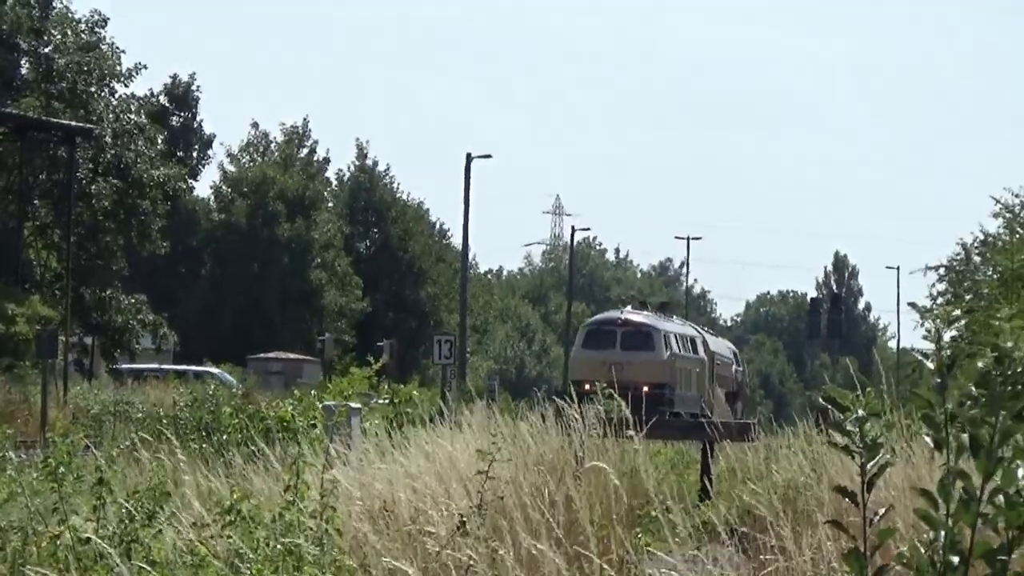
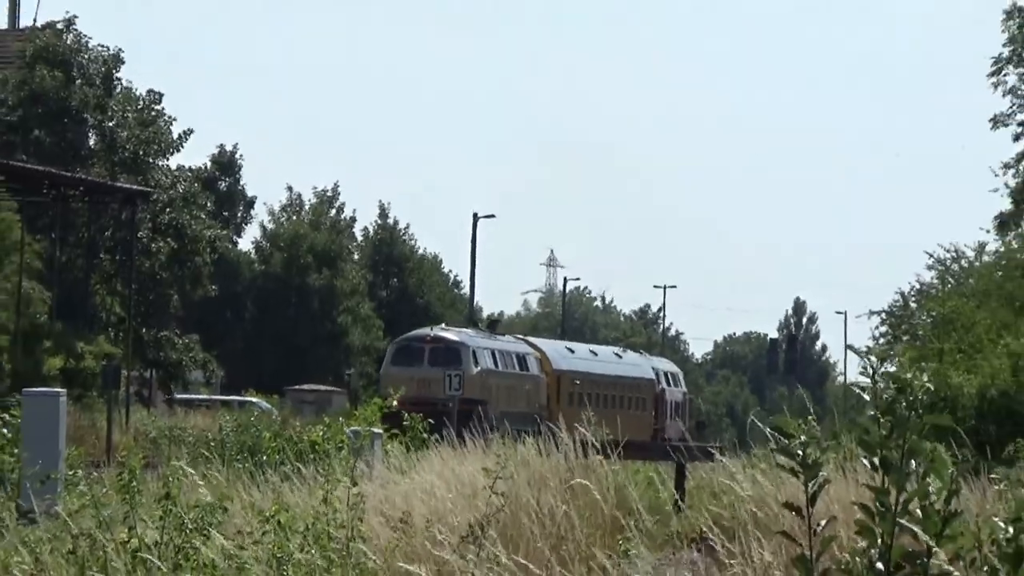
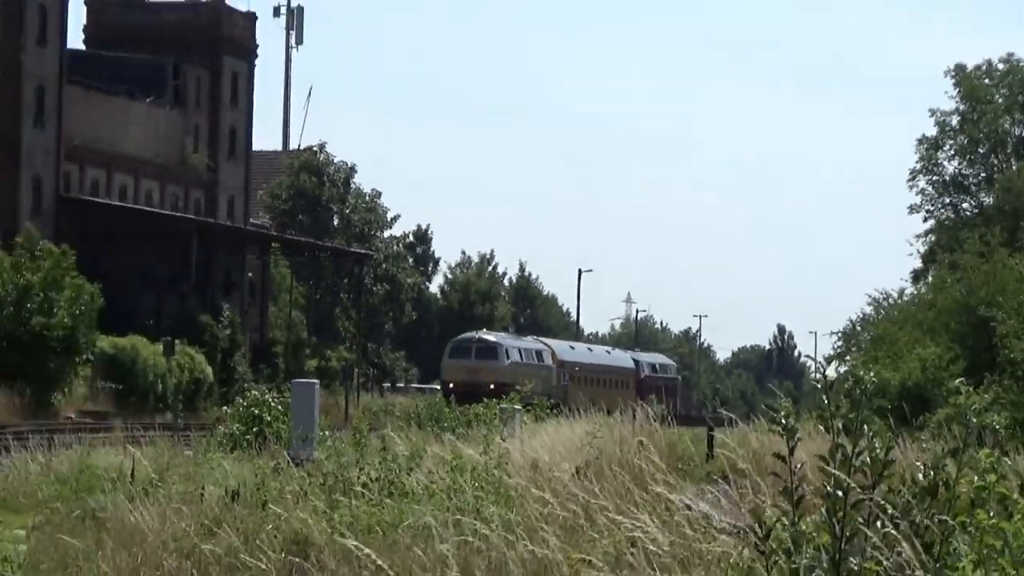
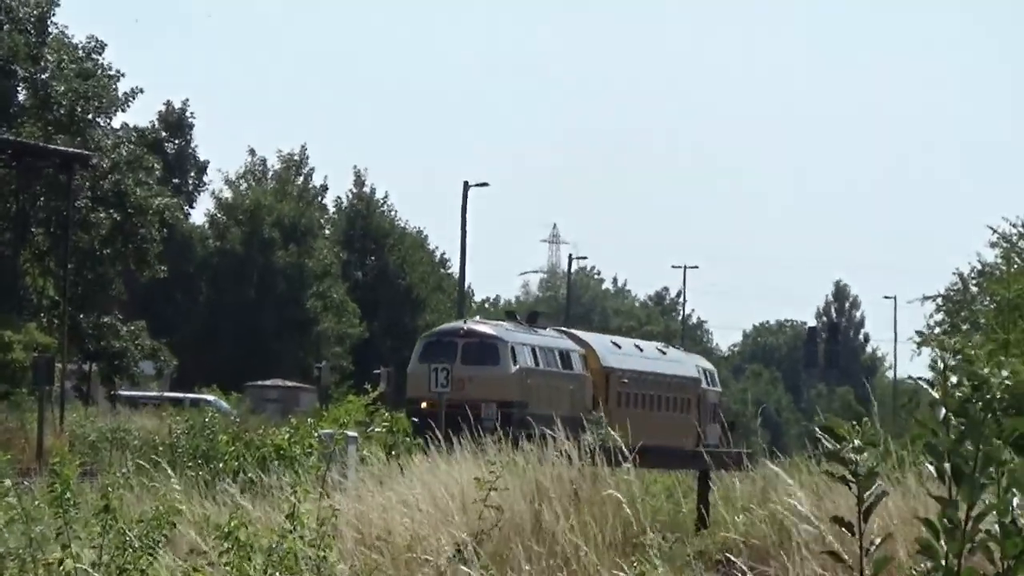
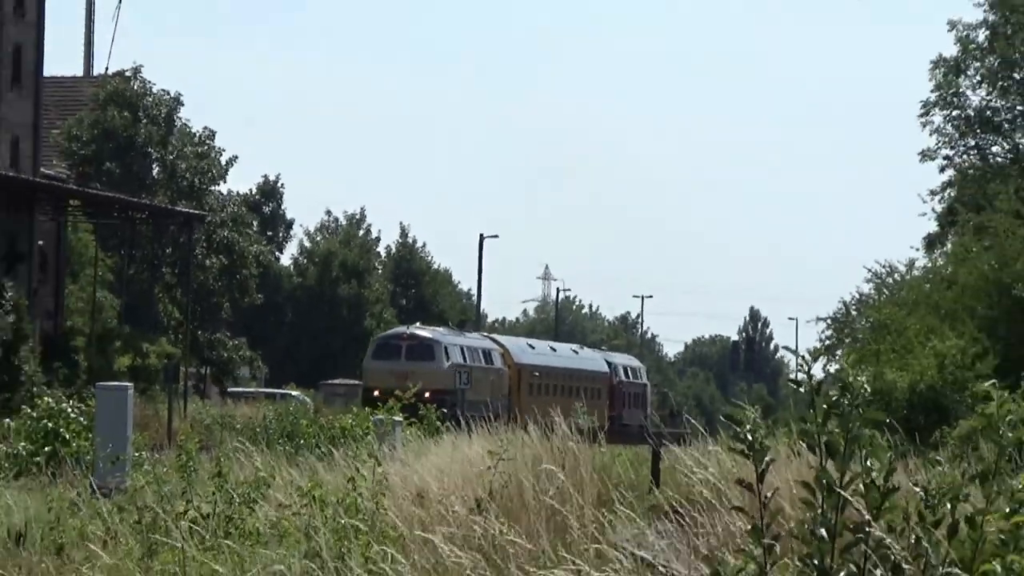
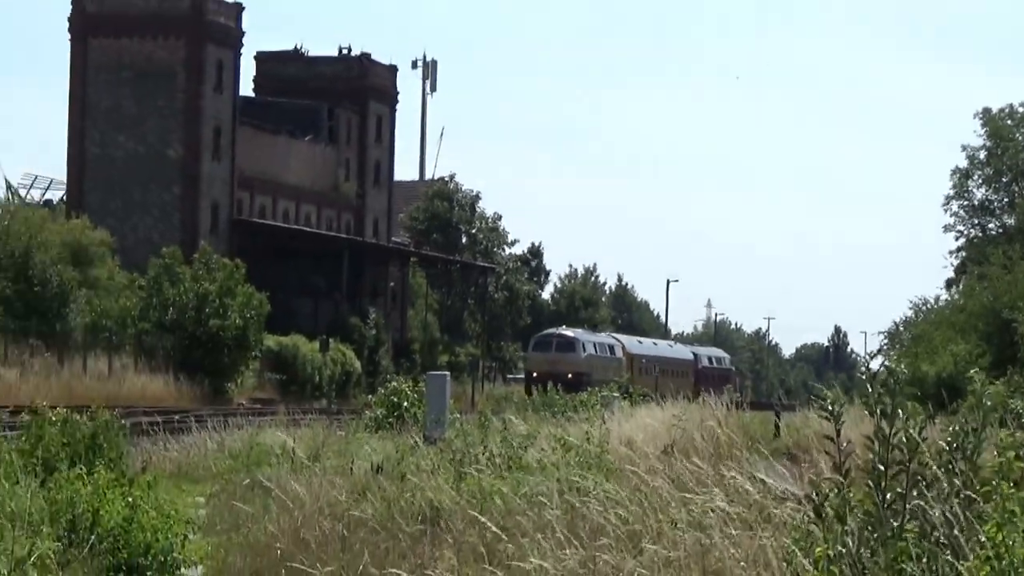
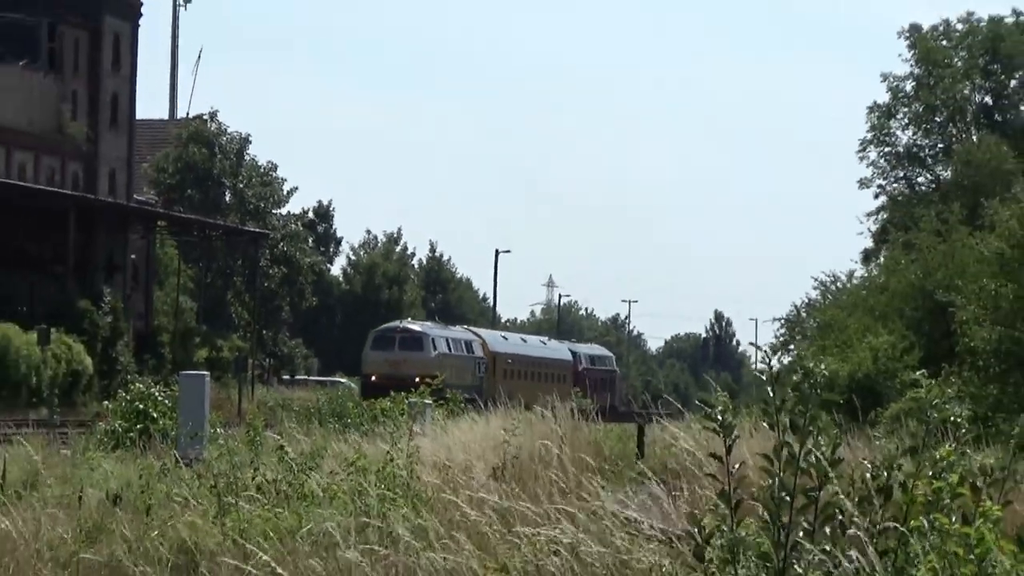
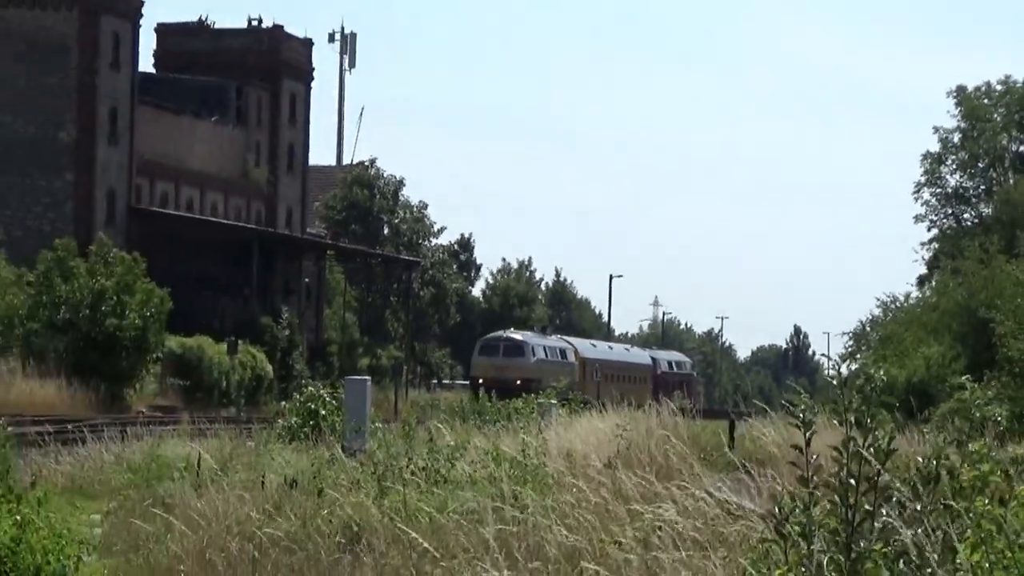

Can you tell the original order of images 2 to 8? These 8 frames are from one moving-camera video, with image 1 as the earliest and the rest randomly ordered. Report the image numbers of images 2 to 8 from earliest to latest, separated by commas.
4, 2, 5, 7, 3, 8, 6
